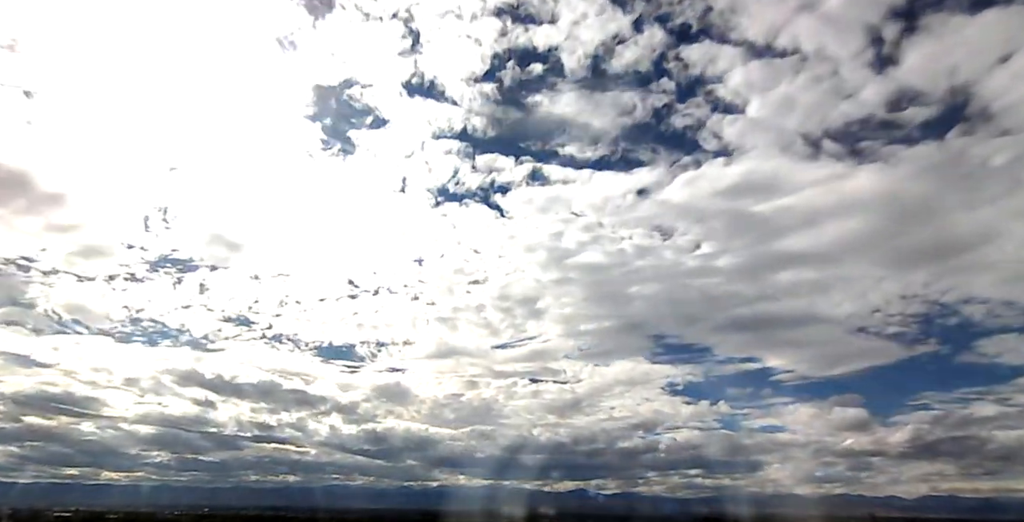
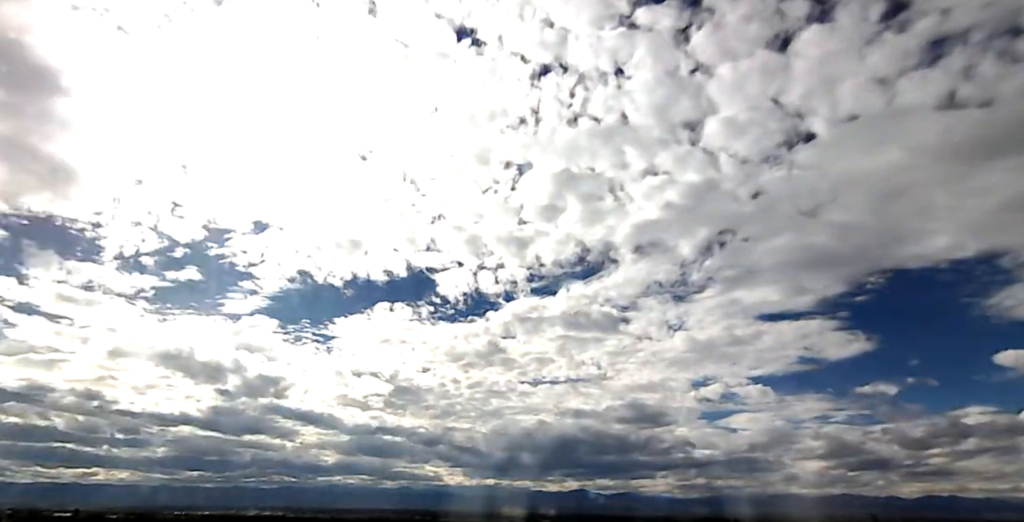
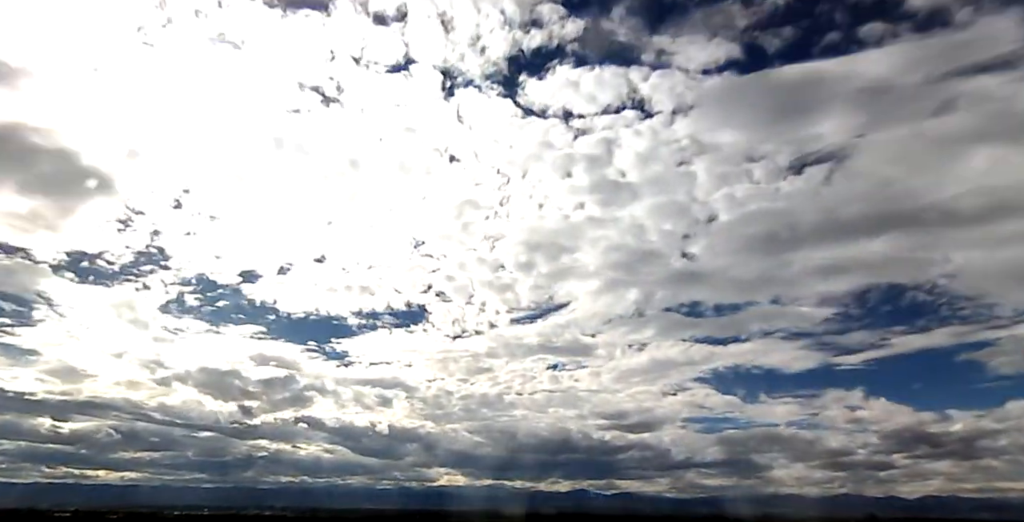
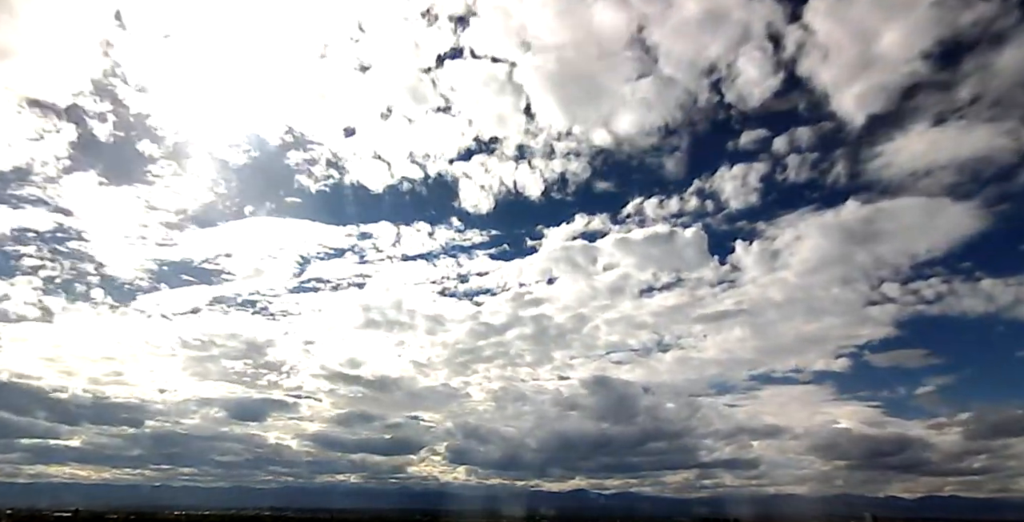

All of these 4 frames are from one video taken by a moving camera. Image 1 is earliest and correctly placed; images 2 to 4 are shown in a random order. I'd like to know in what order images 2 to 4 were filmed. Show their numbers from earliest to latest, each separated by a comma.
3, 2, 4
